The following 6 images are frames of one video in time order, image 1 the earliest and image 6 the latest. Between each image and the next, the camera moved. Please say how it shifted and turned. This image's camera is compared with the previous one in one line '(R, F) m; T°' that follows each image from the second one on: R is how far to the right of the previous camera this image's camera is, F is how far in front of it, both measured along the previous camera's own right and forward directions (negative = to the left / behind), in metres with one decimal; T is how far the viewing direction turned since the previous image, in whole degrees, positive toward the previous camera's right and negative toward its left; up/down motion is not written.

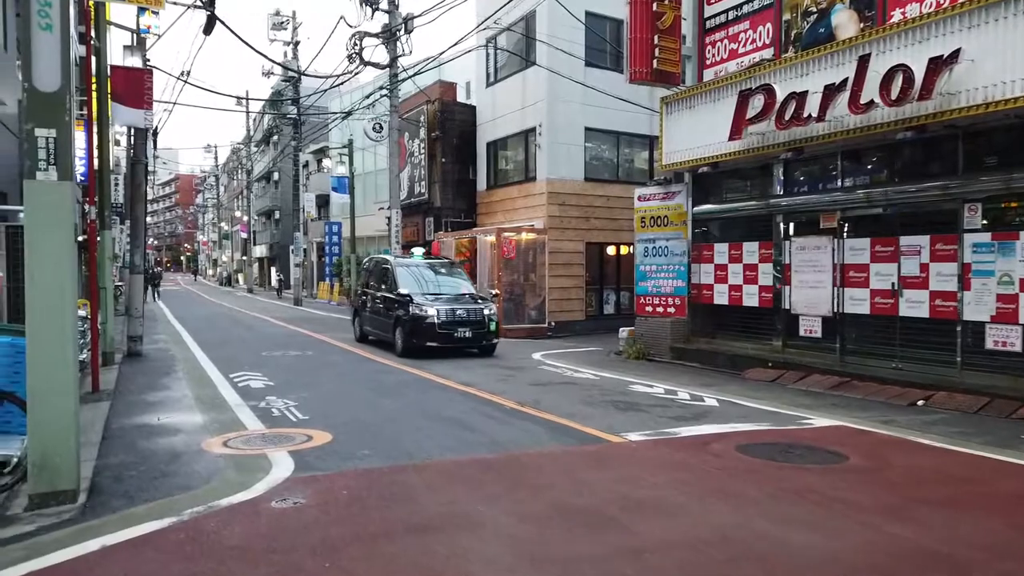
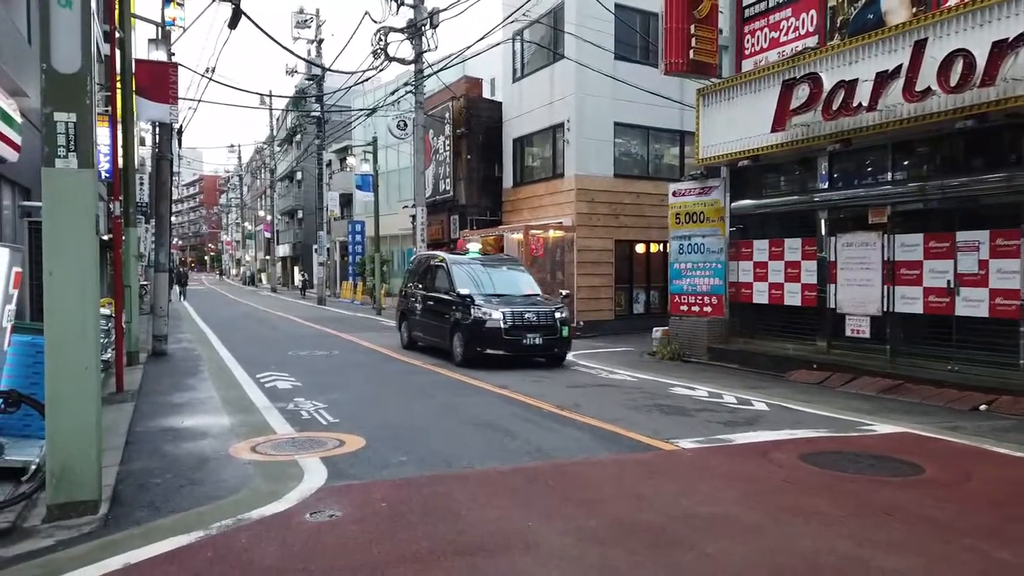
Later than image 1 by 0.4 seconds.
(-0.2, +0.5) m; -2°
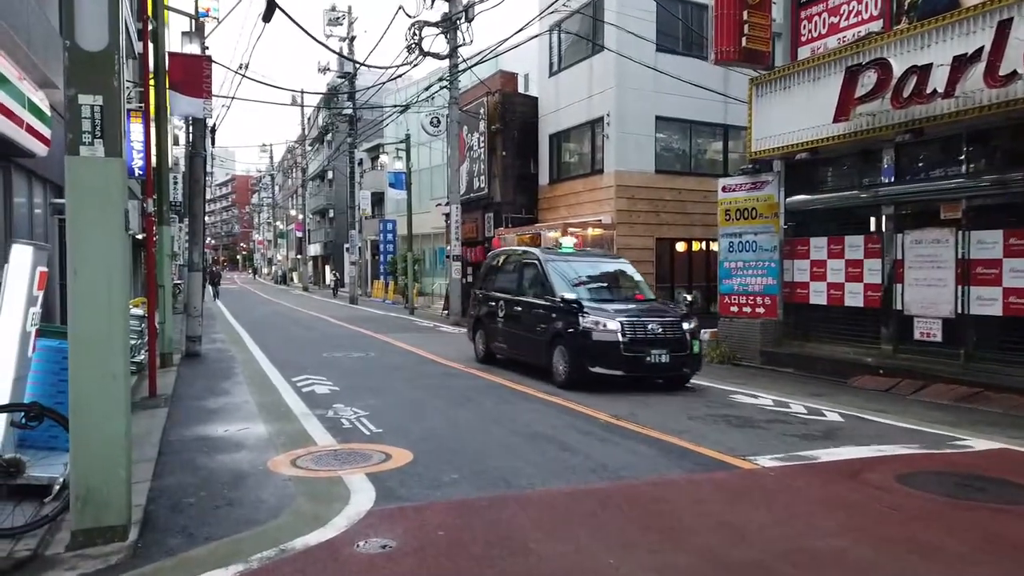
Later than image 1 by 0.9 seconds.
(-0.3, +0.6) m; -2°
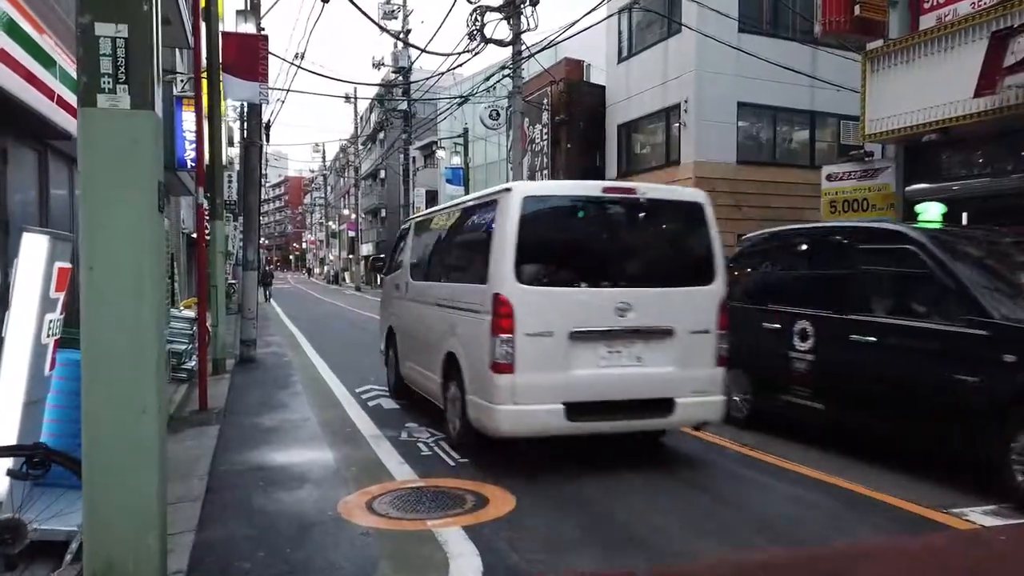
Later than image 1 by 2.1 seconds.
(-0.6, +1.4) m; -4°
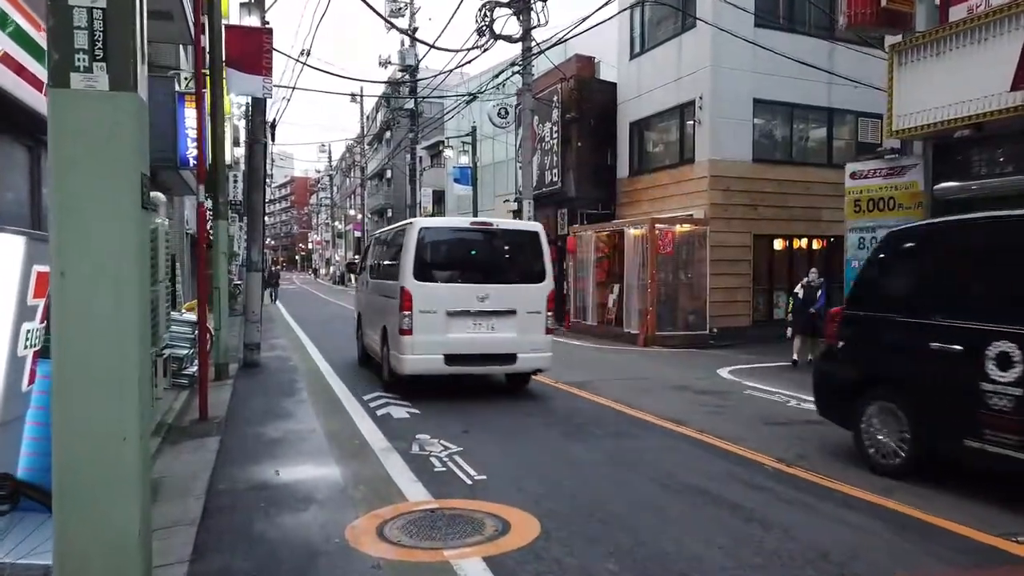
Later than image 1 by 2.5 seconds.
(-0.1, +0.5) m; 0°
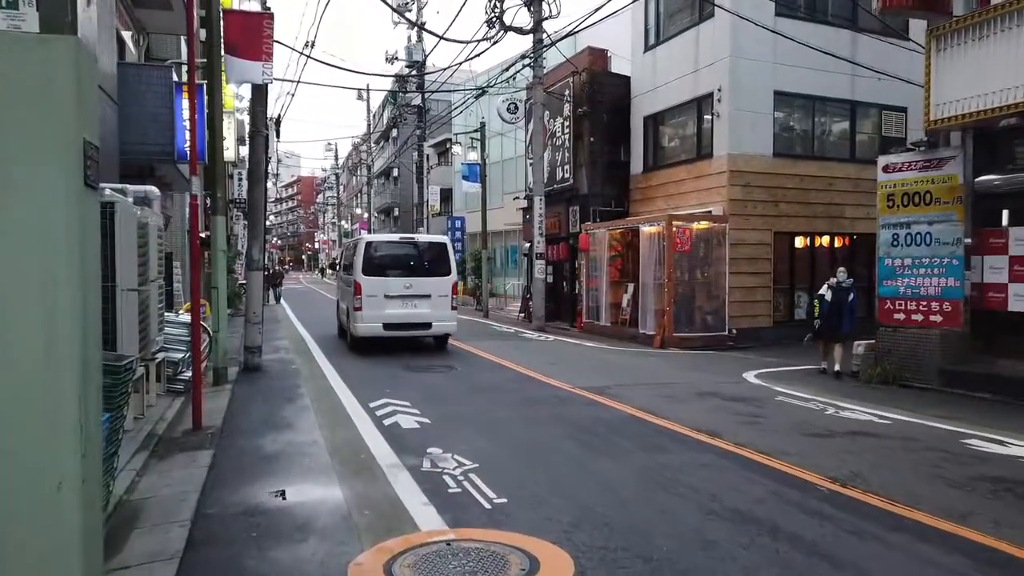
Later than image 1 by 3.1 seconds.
(-0.1, +0.7) m; 0°
